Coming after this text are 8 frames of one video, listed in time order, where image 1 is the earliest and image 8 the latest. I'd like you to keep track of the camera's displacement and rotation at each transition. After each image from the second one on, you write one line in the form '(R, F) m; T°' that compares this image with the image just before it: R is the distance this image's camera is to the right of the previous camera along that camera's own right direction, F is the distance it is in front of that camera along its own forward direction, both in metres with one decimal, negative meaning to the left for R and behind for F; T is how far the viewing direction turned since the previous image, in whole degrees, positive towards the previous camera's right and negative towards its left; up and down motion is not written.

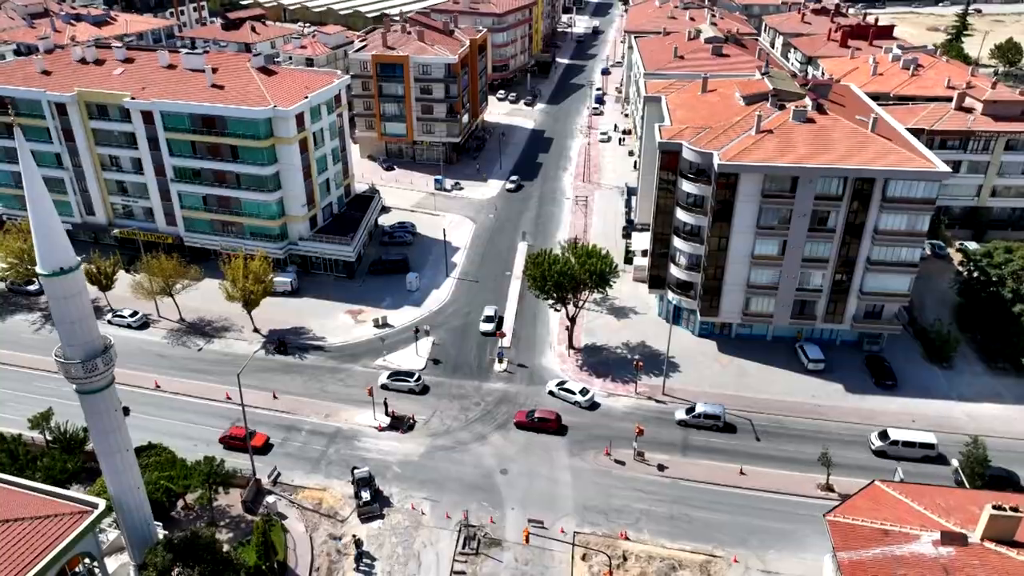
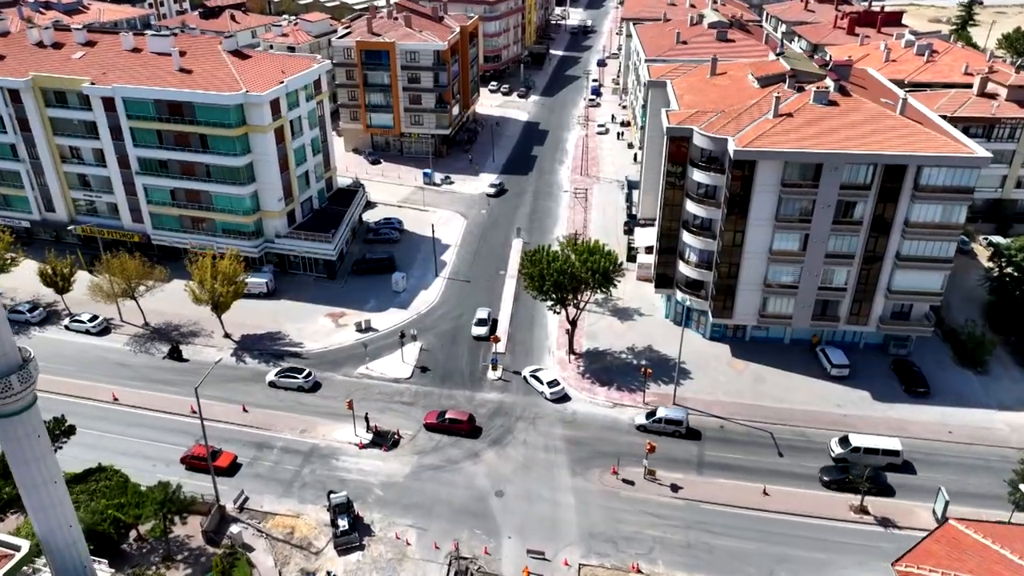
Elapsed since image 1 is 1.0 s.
(-0.2, +5.8) m; +1°
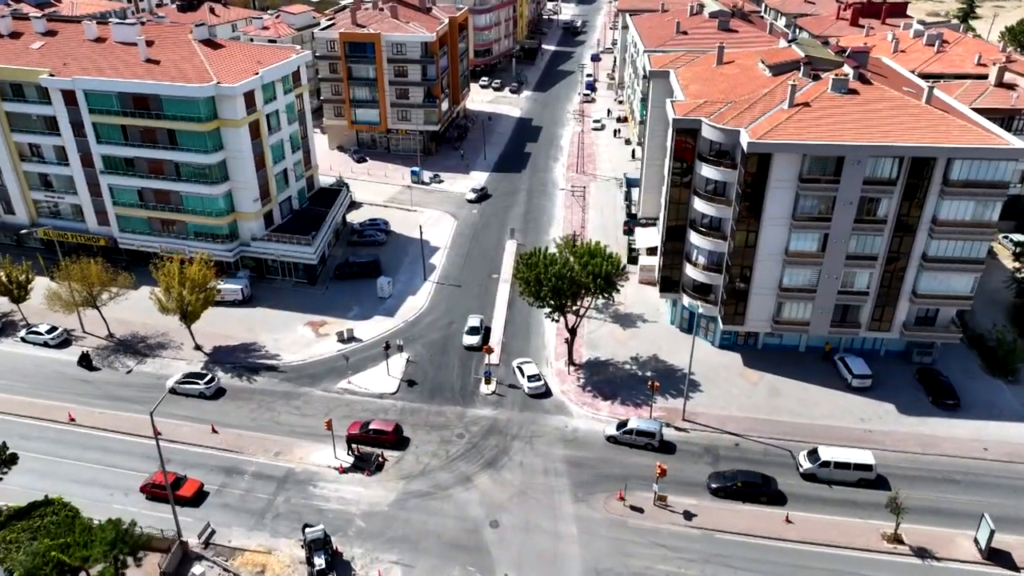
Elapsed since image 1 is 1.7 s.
(-0.2, +4.8) m; +1°
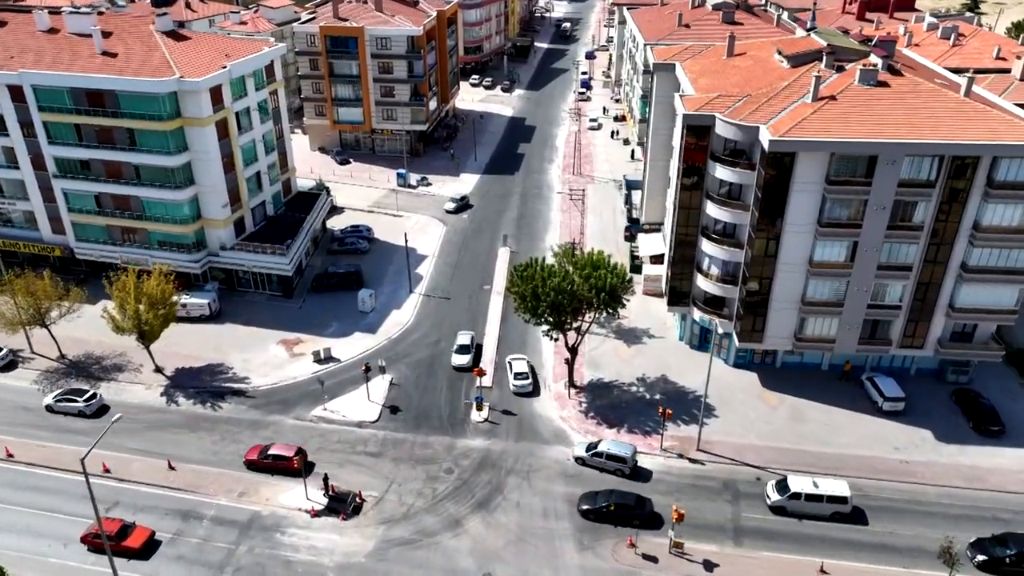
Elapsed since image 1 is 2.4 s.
(-0.1, +5.6) m; +1°
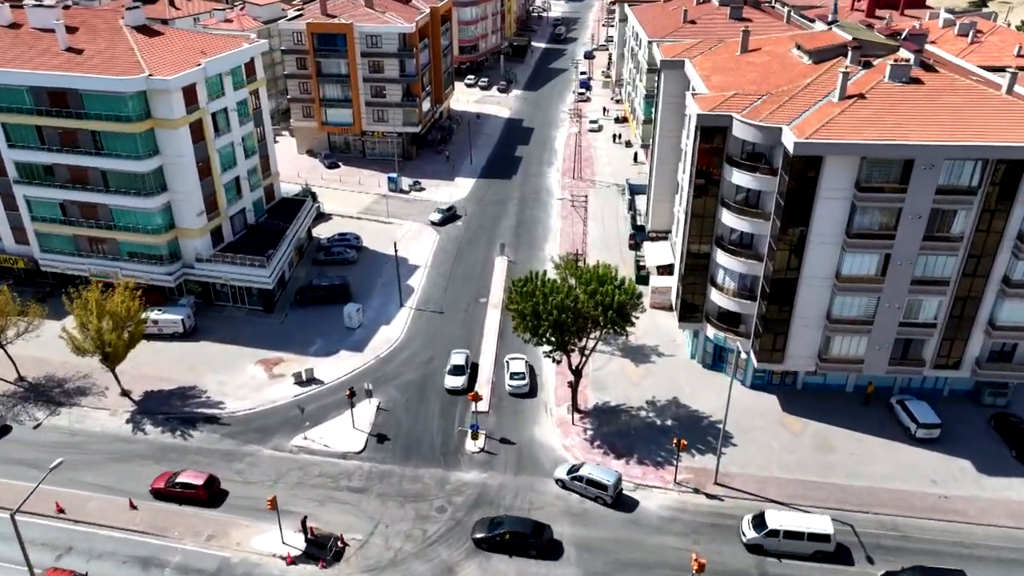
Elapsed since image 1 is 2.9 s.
(-0.1, +4.4) m; 0°
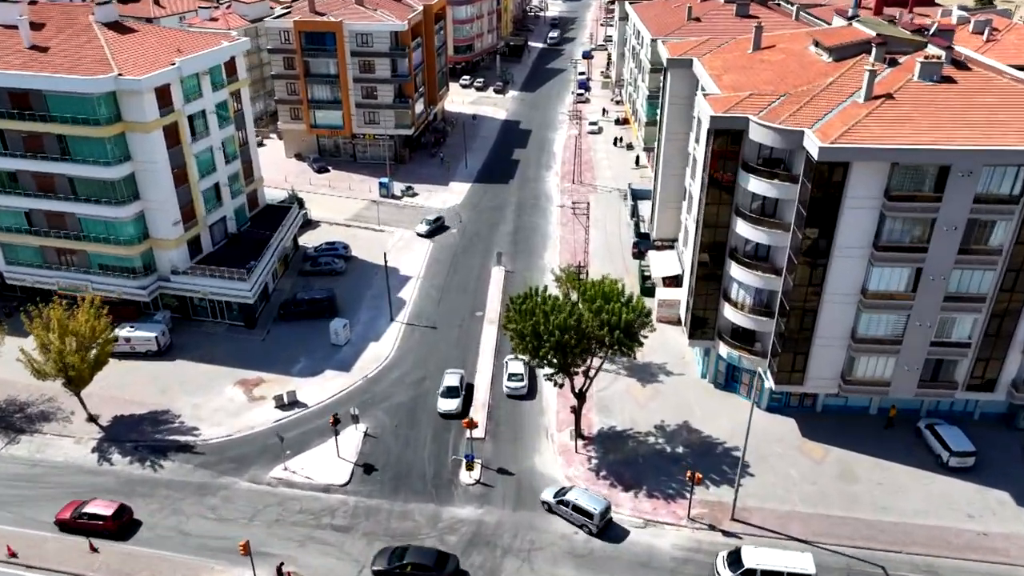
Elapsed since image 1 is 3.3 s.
(-0.1, +3.6) m; 0°
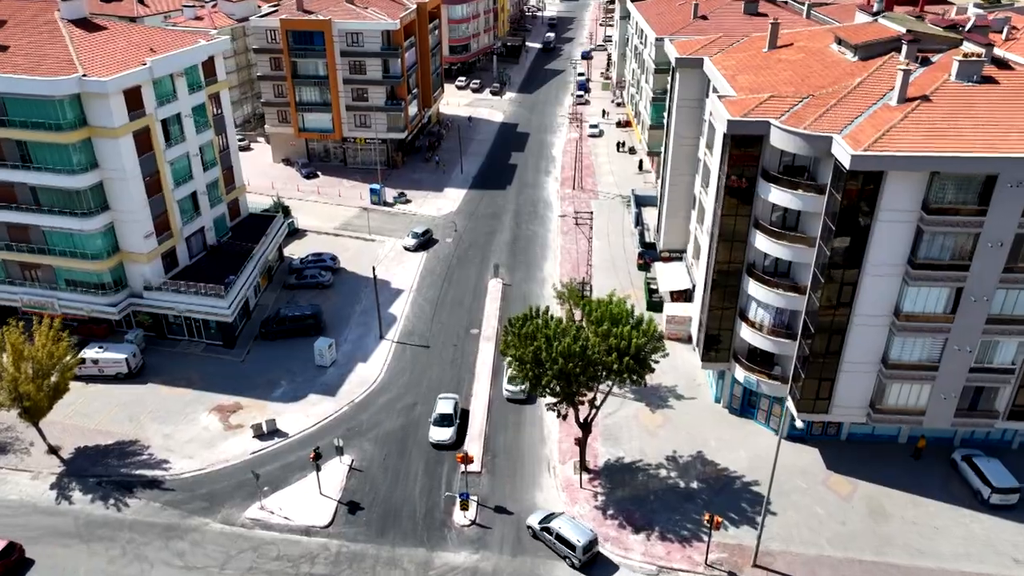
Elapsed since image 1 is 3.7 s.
(-0.1, +3.7) m; 0°
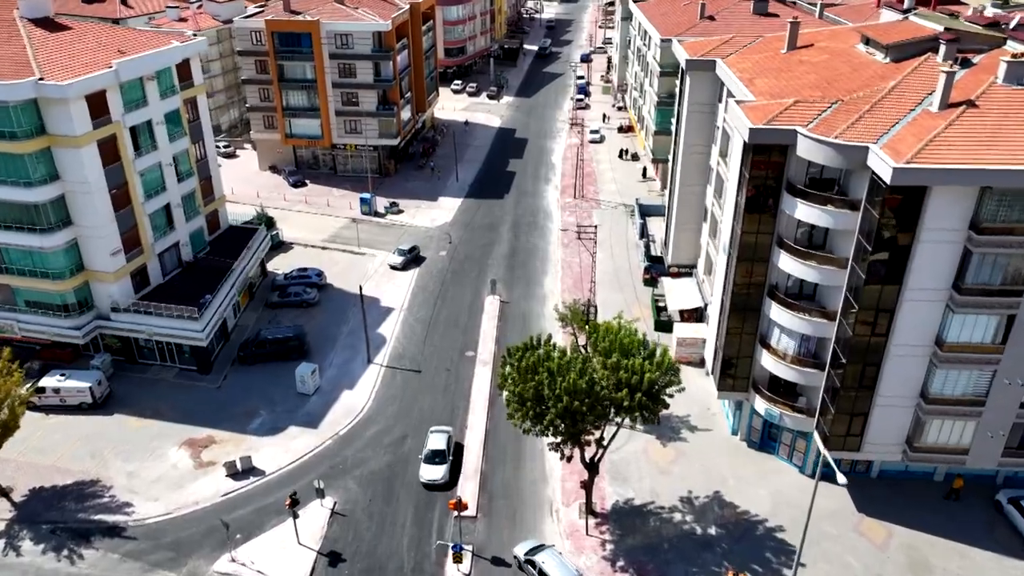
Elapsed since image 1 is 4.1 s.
(0.0, +3.8) m; 0°
